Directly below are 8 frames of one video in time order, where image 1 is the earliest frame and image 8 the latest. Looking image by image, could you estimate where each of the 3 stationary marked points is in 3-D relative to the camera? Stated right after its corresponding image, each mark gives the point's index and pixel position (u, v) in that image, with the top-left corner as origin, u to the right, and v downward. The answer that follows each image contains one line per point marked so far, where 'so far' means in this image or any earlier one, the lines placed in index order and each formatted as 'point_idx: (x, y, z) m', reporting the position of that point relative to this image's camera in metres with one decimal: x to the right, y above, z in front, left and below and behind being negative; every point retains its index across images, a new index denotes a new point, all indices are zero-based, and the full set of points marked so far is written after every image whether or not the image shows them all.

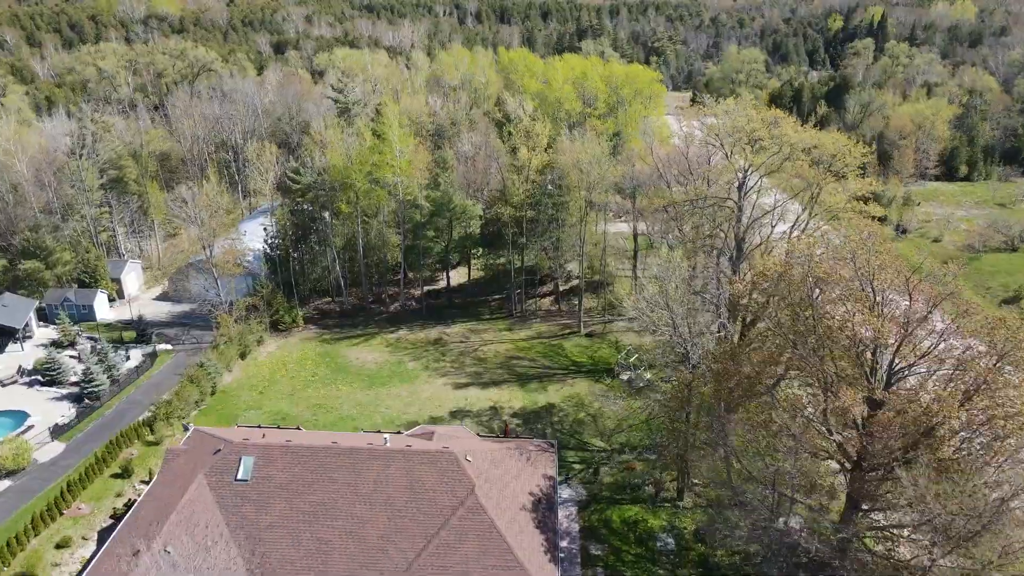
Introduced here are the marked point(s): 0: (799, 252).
0: (+5.7, +0.7, +18.7) m
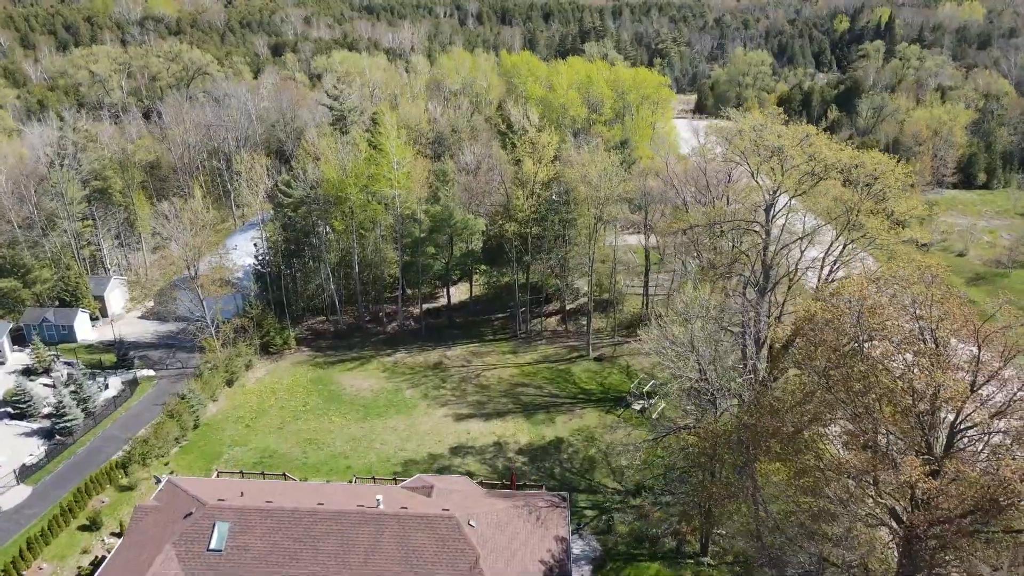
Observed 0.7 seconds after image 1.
0: (+5.8, -0.1, +16.6) m
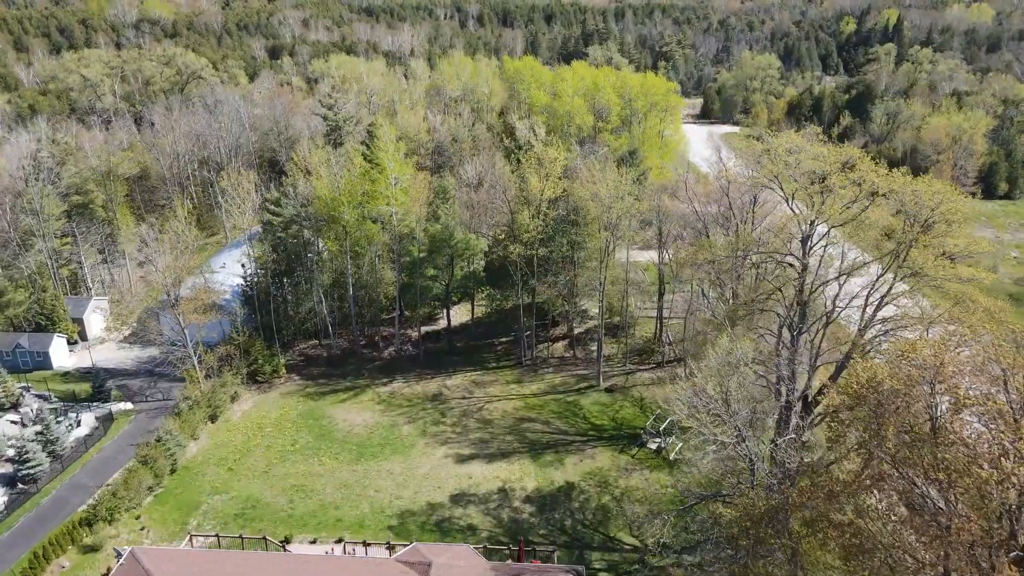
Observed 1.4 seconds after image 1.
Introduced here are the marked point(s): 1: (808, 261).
0: (+6.0, -0.9, +14.2) m
1: (+6.2, +0.6, +19.8) m
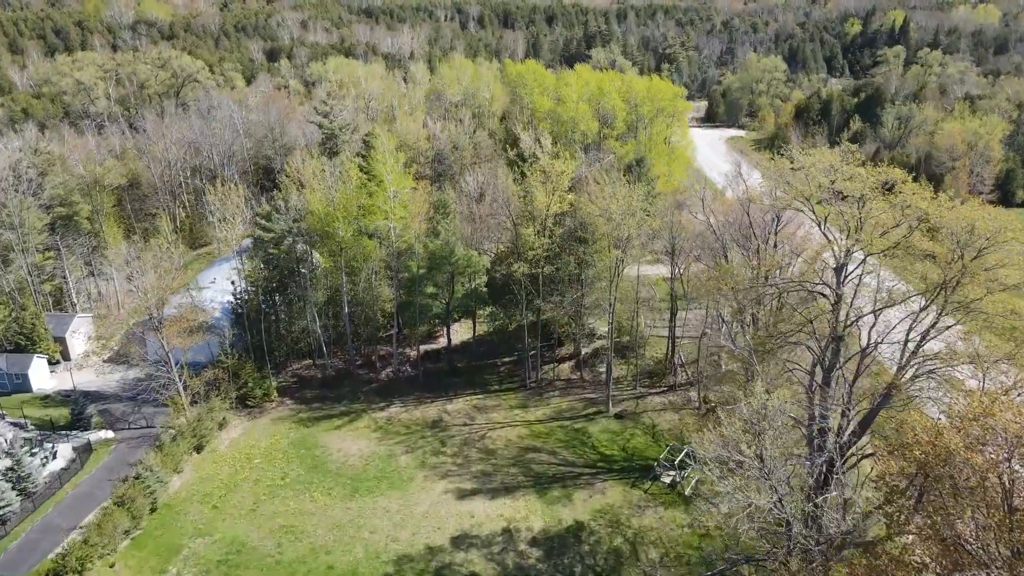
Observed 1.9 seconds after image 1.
0: (+6.1, -1.6, +12.5) m
1: (+6.3, -0.1, +18.1) m
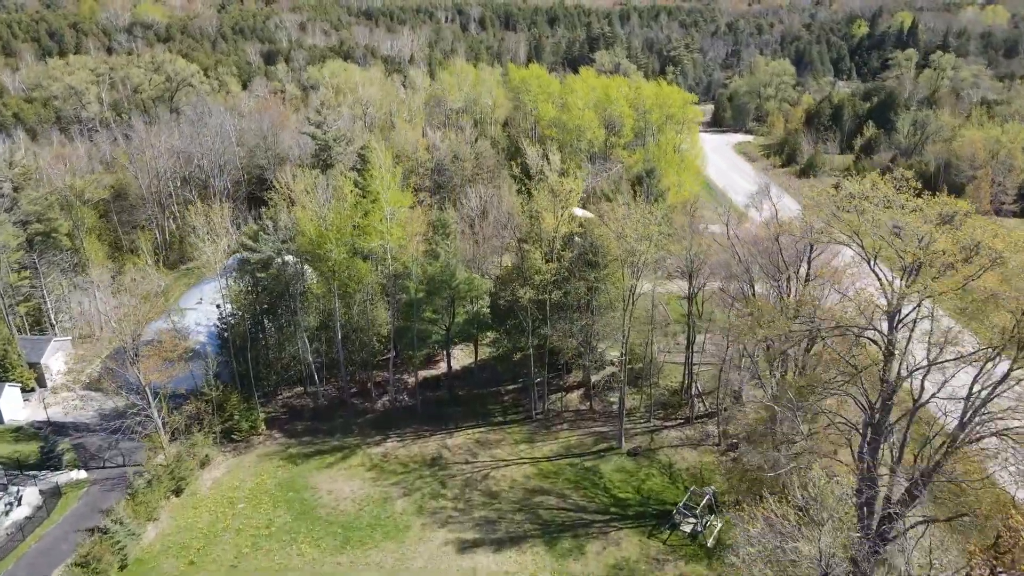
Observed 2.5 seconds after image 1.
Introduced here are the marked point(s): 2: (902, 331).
0: (+6.2, -2.3, +10.3) m
1: (+6.5, -0.9, +15.9) m
2: (+6.6, -0.7, +16.0) m
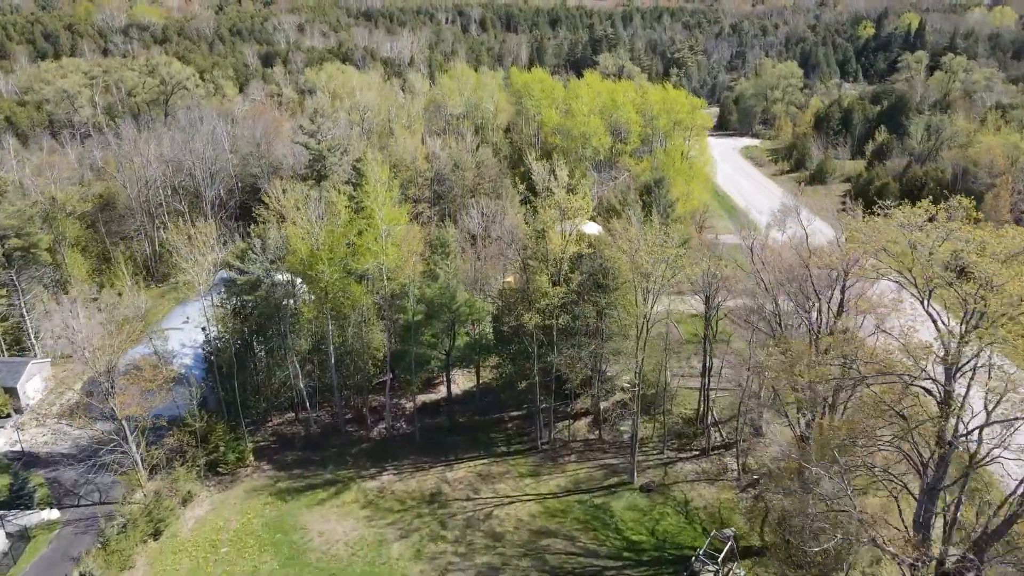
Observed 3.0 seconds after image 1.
0: (+6.3, -3.0, +8.4) m
1: (+6.6, -1.5, +14.0) m
2: (+6.7, -1.4, +14.1) m
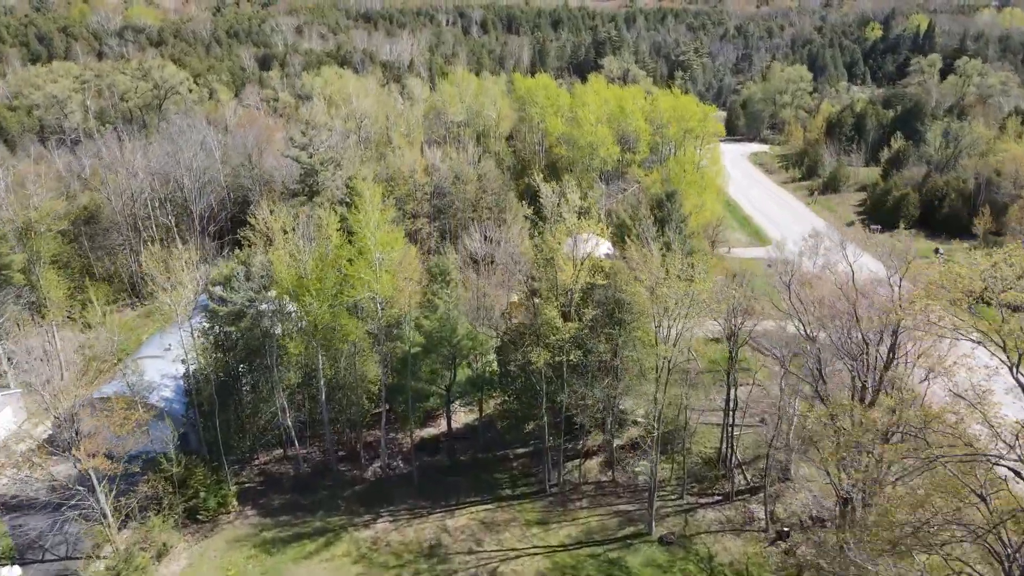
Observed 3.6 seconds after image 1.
0: (+6.5, -3.8, +6.2) m
1: (+6.7, -2.3, +11.7) m
2: (+6.8, -2.2, +11.8) m
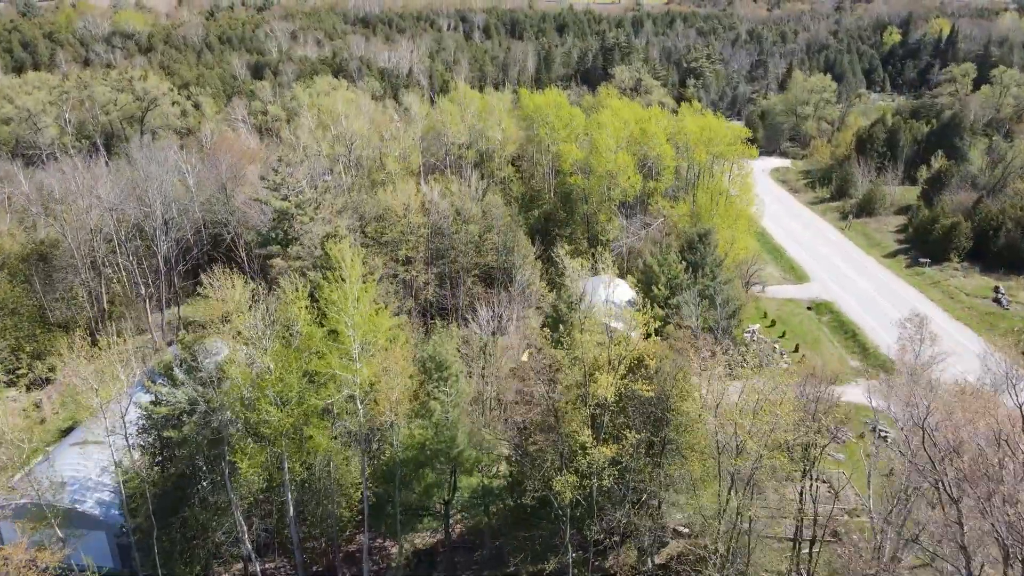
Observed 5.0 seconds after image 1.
0: (+6.8, -5.8, +0.8) m
1: (+7.0, -4.3, +6.4) m
2: (+7.1, -4.2, +6.5) m
